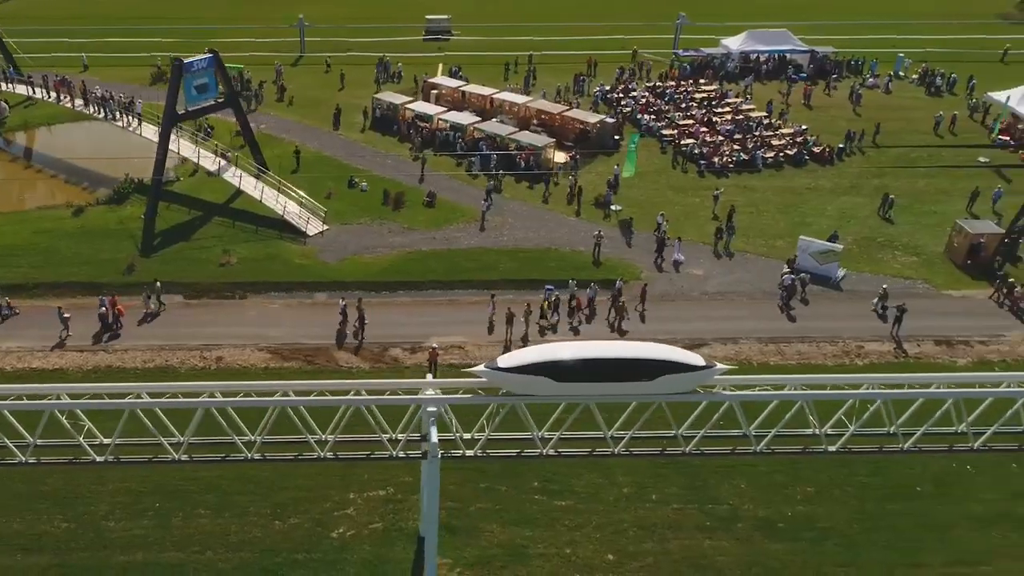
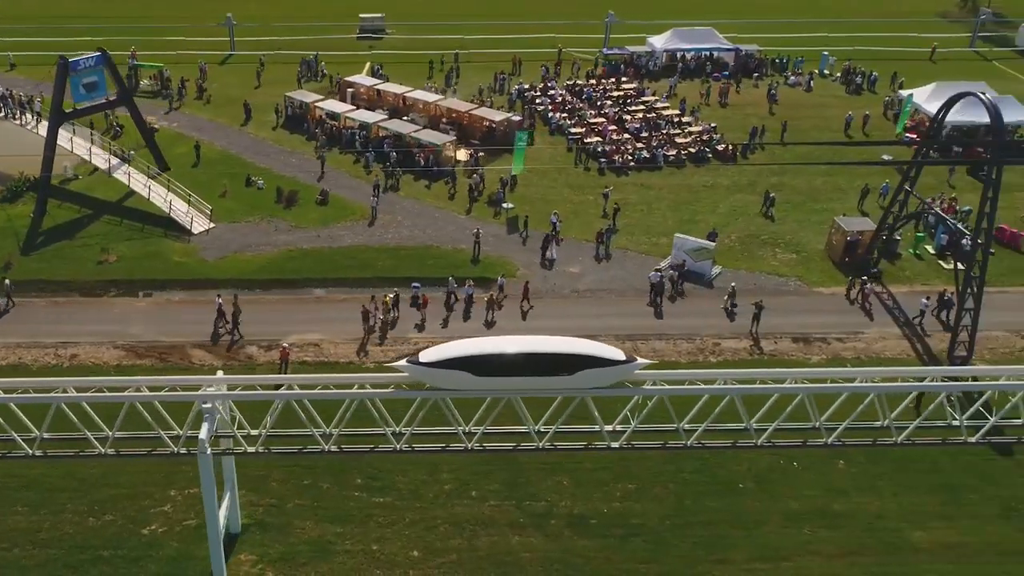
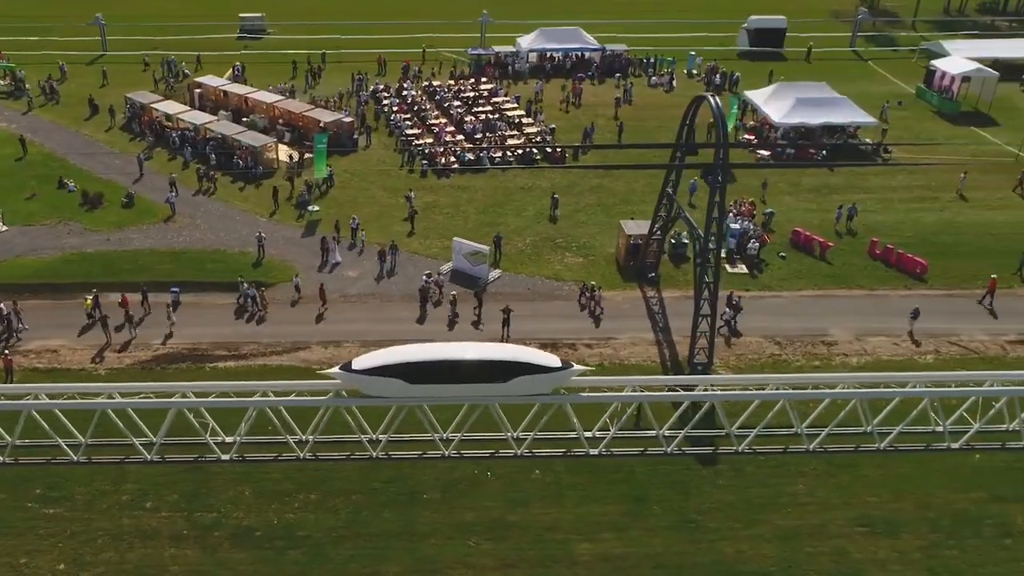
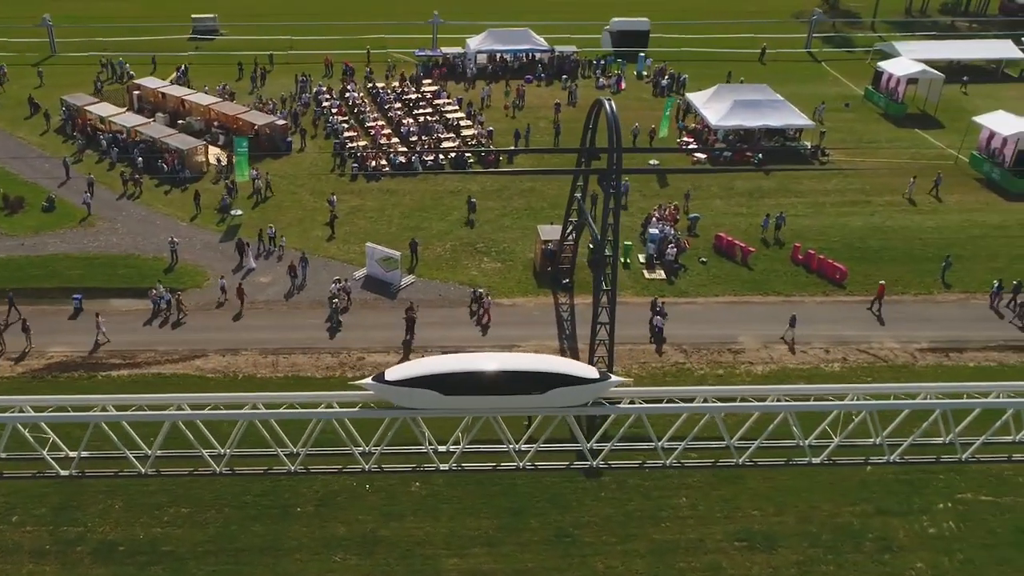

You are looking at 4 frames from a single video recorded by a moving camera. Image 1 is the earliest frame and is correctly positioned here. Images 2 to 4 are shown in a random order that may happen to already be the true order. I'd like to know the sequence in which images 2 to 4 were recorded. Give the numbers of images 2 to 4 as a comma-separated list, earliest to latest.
2, 3, 4
